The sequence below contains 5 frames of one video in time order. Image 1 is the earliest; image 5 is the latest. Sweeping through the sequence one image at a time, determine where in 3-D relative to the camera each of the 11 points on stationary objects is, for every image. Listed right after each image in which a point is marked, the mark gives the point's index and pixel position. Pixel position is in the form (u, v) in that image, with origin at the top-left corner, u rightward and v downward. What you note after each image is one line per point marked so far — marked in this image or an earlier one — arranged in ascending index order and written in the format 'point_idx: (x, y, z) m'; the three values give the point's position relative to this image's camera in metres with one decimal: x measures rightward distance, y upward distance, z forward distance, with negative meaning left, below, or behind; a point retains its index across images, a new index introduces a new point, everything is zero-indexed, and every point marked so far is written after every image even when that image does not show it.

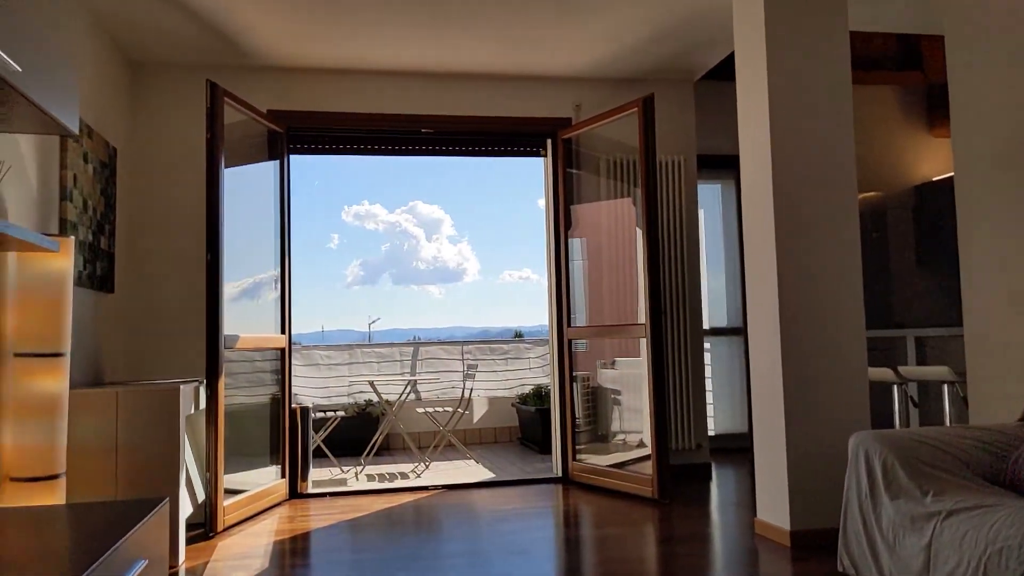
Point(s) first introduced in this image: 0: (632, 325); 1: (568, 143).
0: (+0.7, -0.2, +4.3) m
1: (+0.3, +0.9, +4.7) m
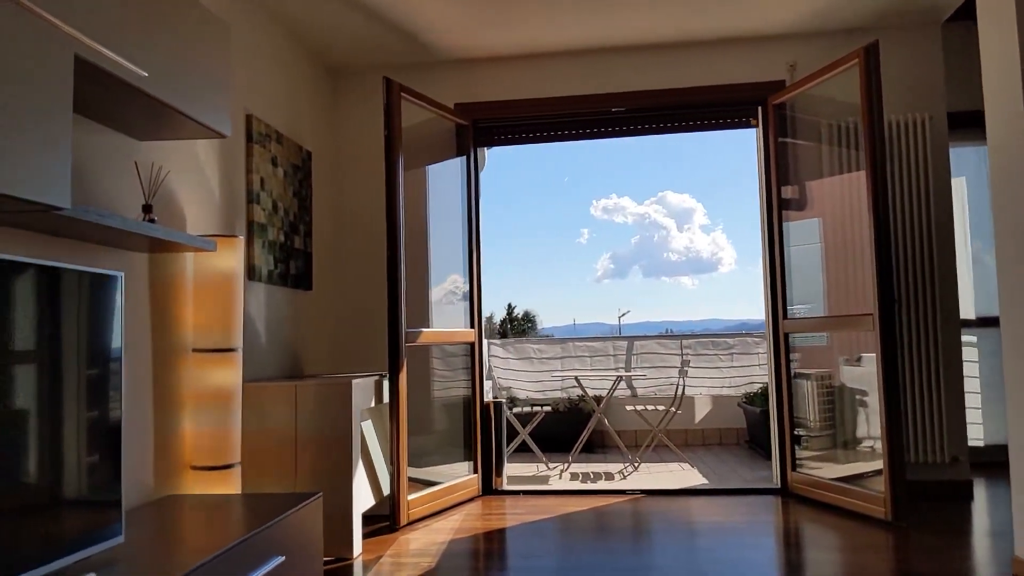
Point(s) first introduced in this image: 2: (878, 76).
0: (+1.6, -0.1, +3.6) m
1: (+1.4, +0.9, +4.1) m
2: (+1.6, +0.9, +3.5) m
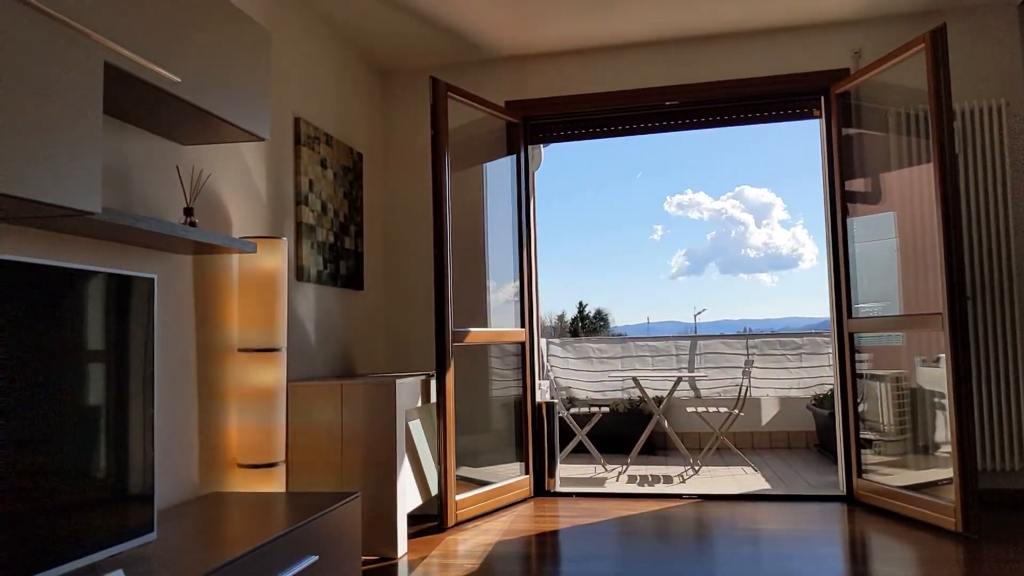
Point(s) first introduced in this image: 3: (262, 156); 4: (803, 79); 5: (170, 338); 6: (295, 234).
0: (+1.8, -0.1, +3.4) m
1: (+1.7, +0.9, +4.0) m
2: (+1.8, +1.0, +3.3) m
3: (-0.9, +0.5, +2.9) m
4: (+1.5, +1.1, +4.0) m
5: (-1.0, -0.1, +2.4) m
6: (-0.9, +0.2, +3.2) m
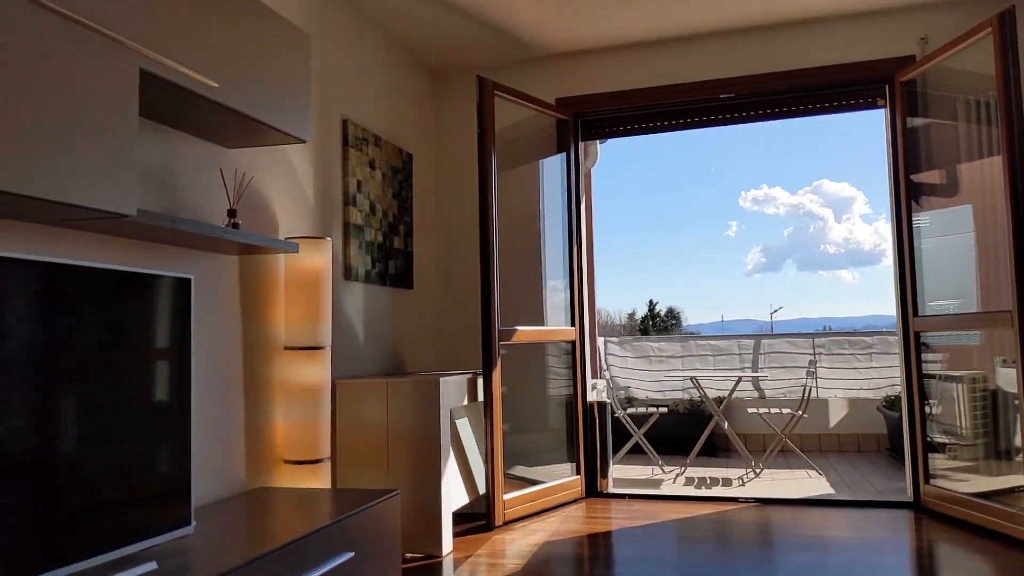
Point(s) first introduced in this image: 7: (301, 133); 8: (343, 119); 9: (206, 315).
0: (+2.0, -0.1, +3.3) m
1: (+1.9, +1.0, +3.8) m
2: (+2.0, +1.0, +3.1) m
3: (-0.8, +0.5, +3.0) m
4: (+1.7, +1.1, +3.8) m
5: (-0.9, -0.1, +2.4) m
6: (-0.7, +0.2, +3.2) m
7: (-0.7, +0.5, +2.4) m
8: (-0.7, +0.7, +3.3) m
9: (-0.9, -0.1, +2.4) m
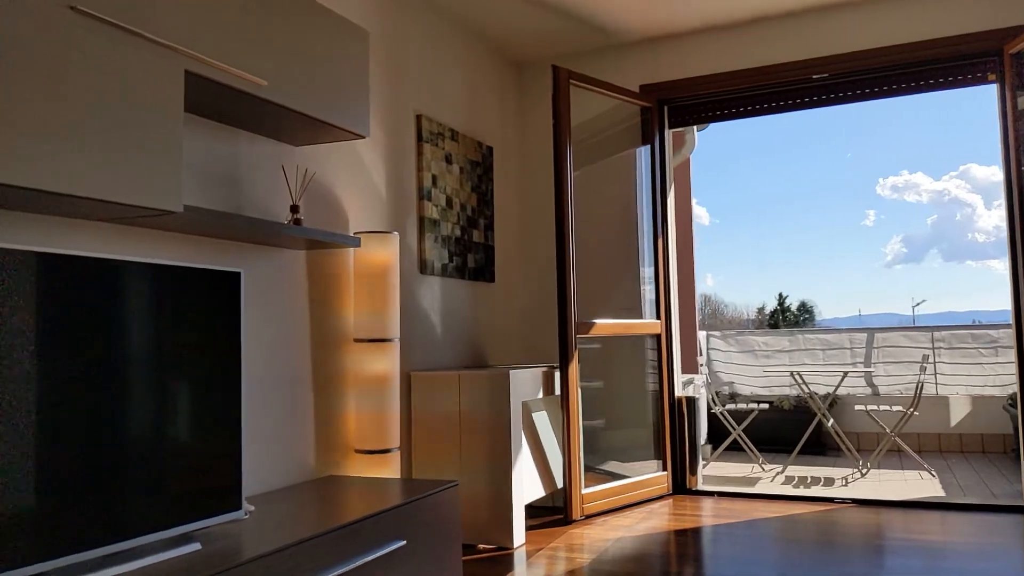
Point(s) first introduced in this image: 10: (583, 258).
0: (+2.3, 0.0, +2.9) m
1: (+2.2, +1.0, +3.4) m
2: (+2.2, +1.0, +2.7) m
3: (-0.5, +0.5, +3.1) m
4: (+2.1, +1.1, +3.5) m
5: (-0.7, -0.1, +2.5) m
6: (-0.4, +0.2, +3.3) m
7: (-0.5, +0.5, +2.5) m
8: (-0.4, +0.7, +3.3) m
9: (-0.8, -0.1, +2.5) m
10: (+0.4, +0.2, +3.7) m
